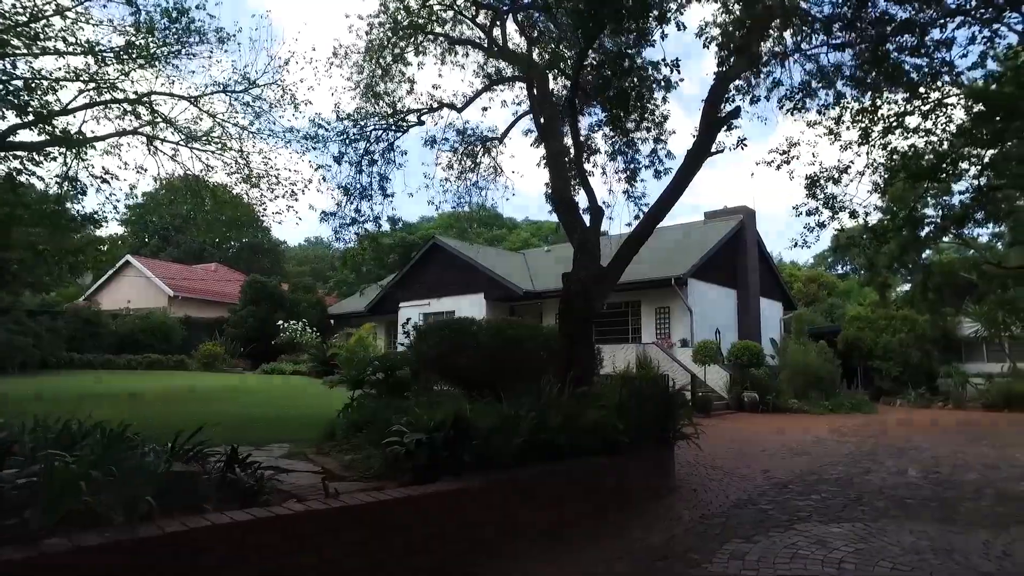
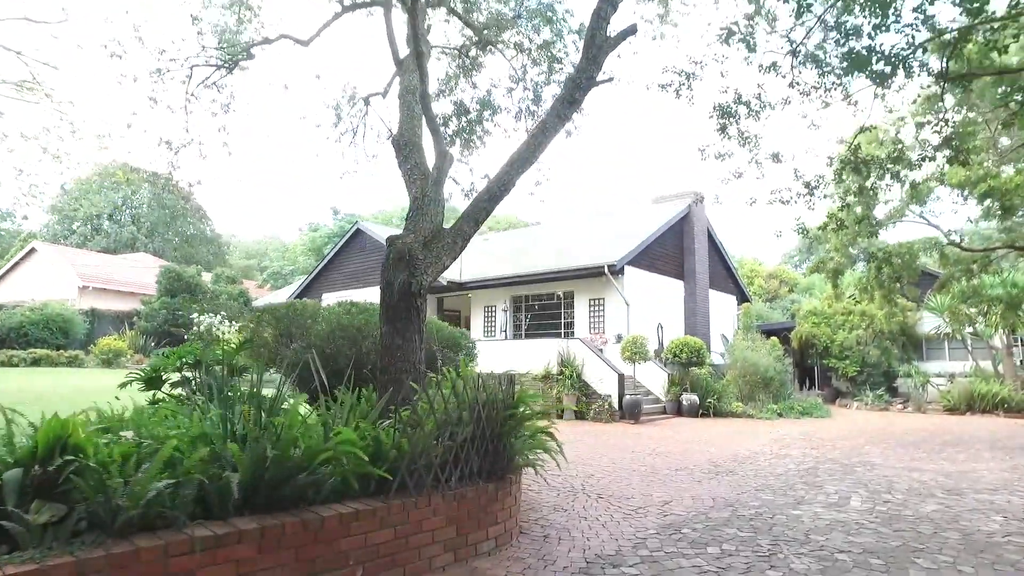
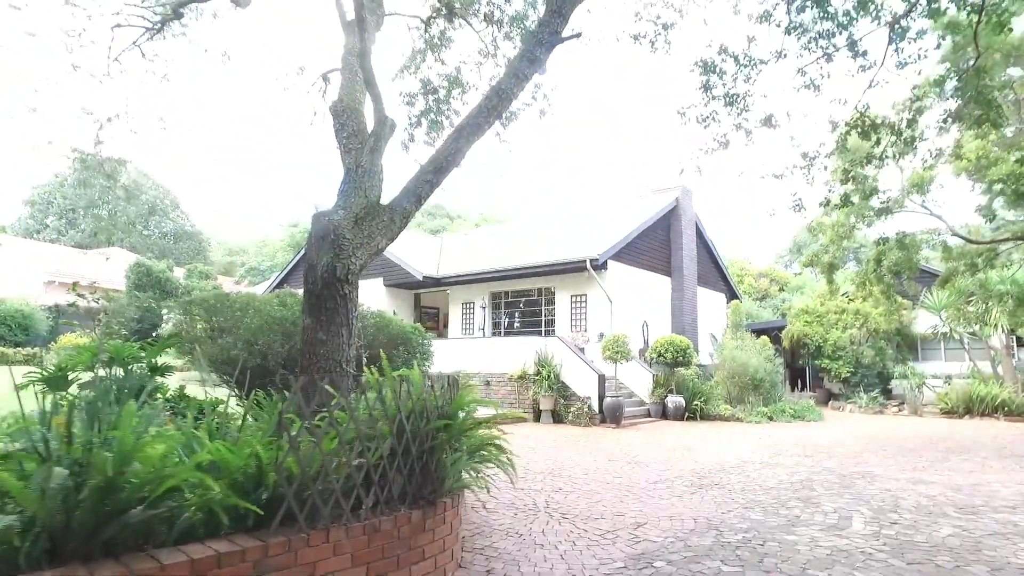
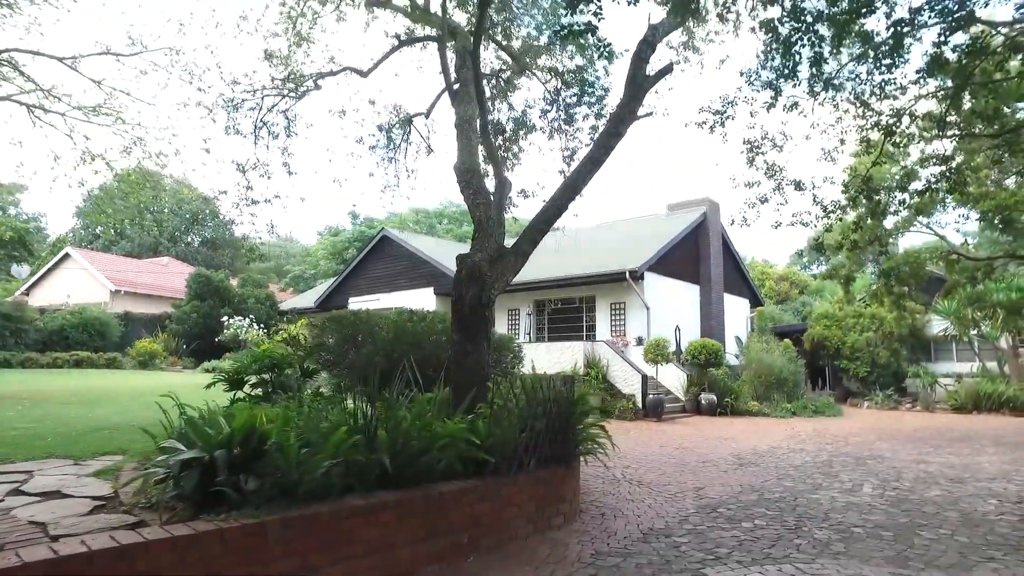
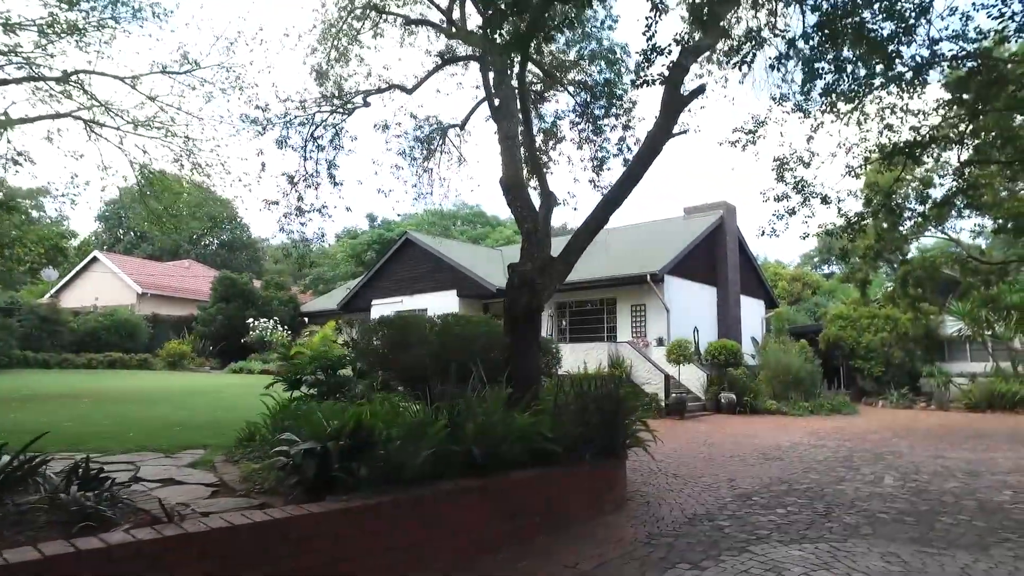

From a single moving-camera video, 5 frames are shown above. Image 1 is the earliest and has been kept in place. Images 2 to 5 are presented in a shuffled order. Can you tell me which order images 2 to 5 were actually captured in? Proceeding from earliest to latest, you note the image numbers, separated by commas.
5, 4, 2, 3
